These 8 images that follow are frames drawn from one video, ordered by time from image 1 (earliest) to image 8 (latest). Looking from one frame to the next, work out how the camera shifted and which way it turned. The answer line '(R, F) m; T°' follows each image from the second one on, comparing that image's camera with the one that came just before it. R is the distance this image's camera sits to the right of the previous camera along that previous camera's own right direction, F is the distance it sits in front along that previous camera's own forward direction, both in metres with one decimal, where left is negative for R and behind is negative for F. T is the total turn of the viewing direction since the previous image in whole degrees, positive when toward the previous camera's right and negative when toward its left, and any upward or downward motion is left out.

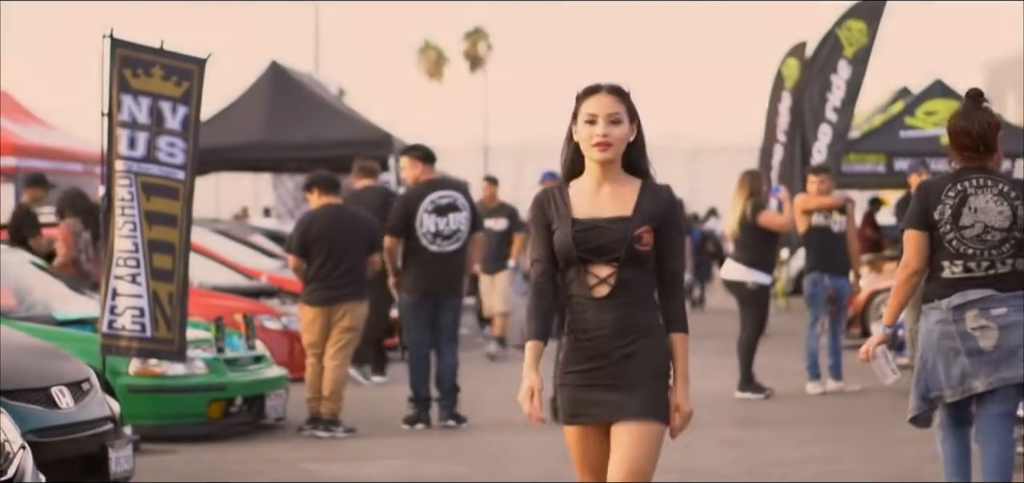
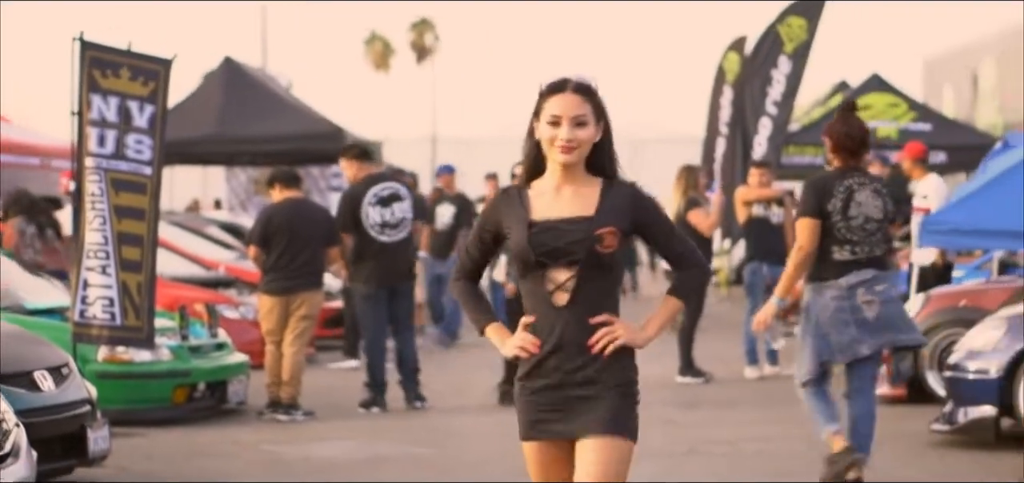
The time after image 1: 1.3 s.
(+0.3, -0.5) m; 0°
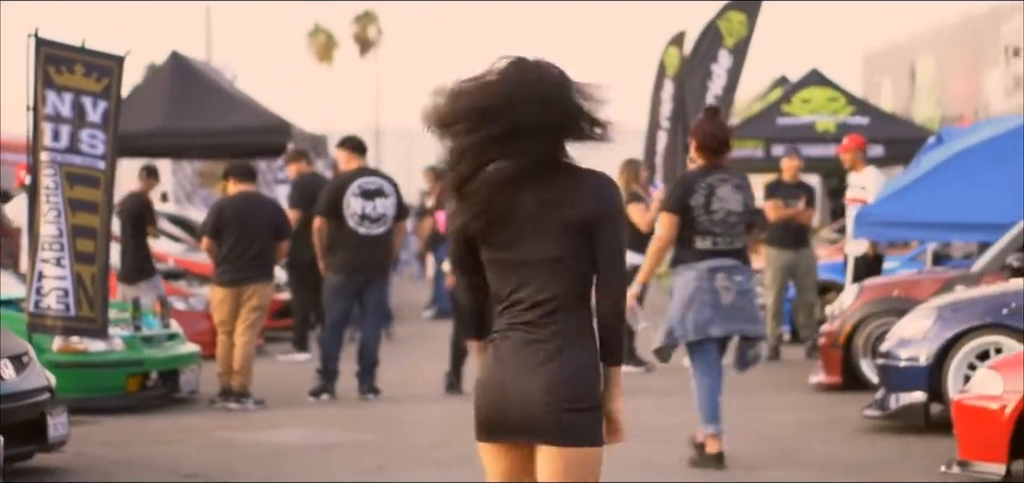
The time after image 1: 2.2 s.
(0.0, -0.3) m; +2°
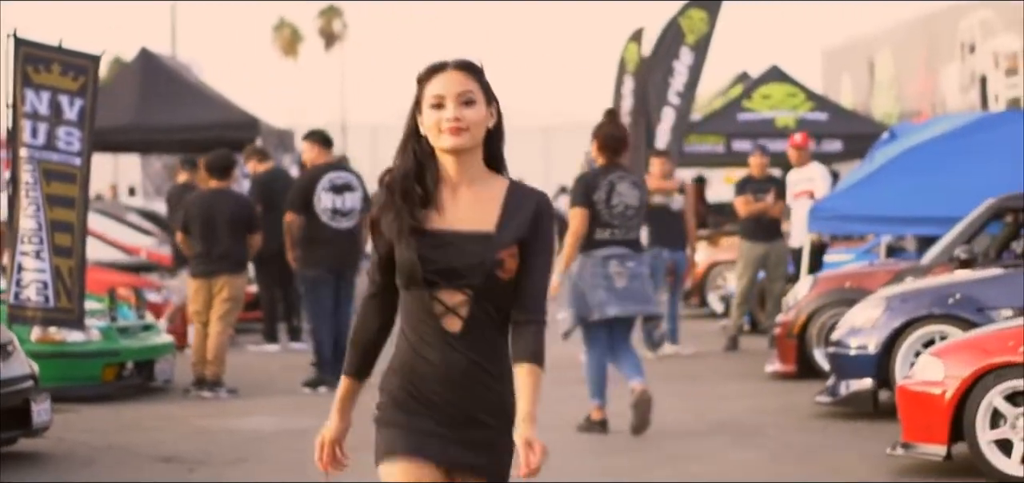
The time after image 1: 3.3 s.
(0.0, -0.4) m; +1°
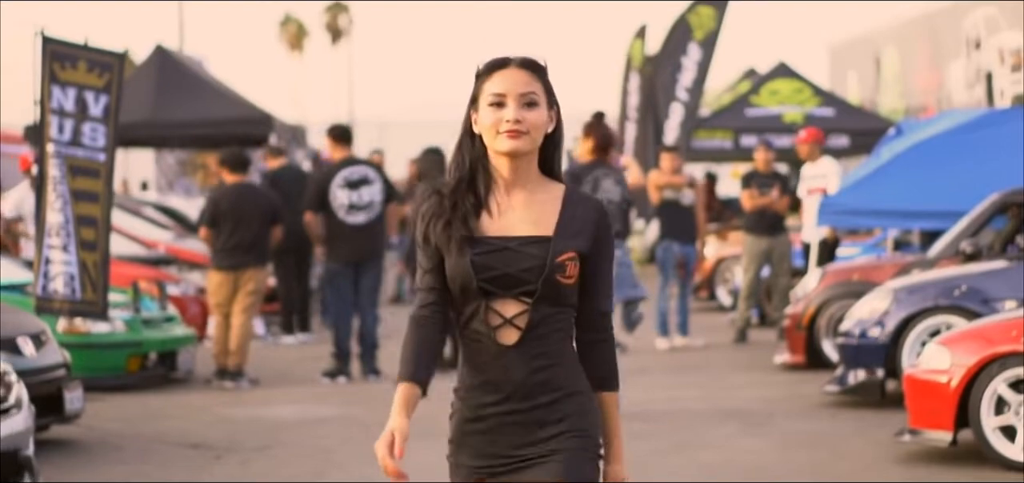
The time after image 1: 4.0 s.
(-0.1, -0.3) m; 0°
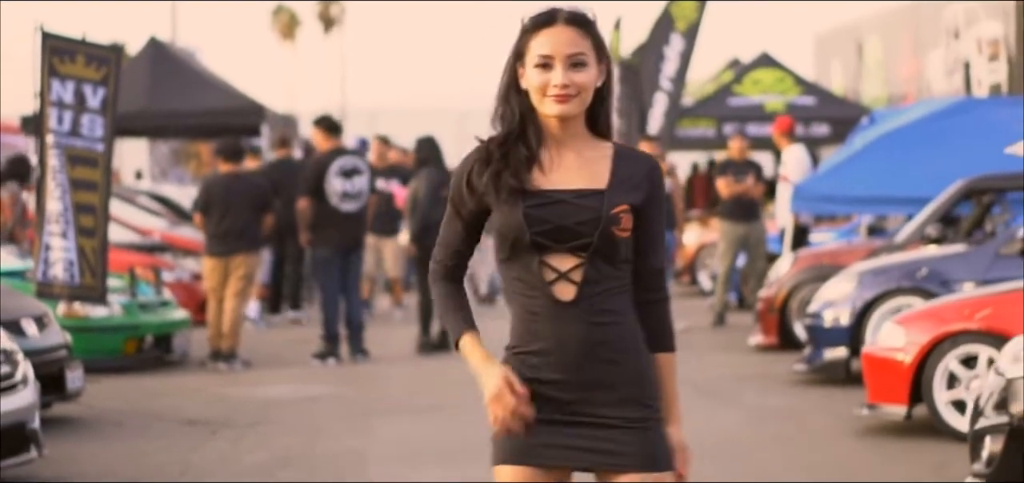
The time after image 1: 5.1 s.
(+0.1, -0.5) m; 0°
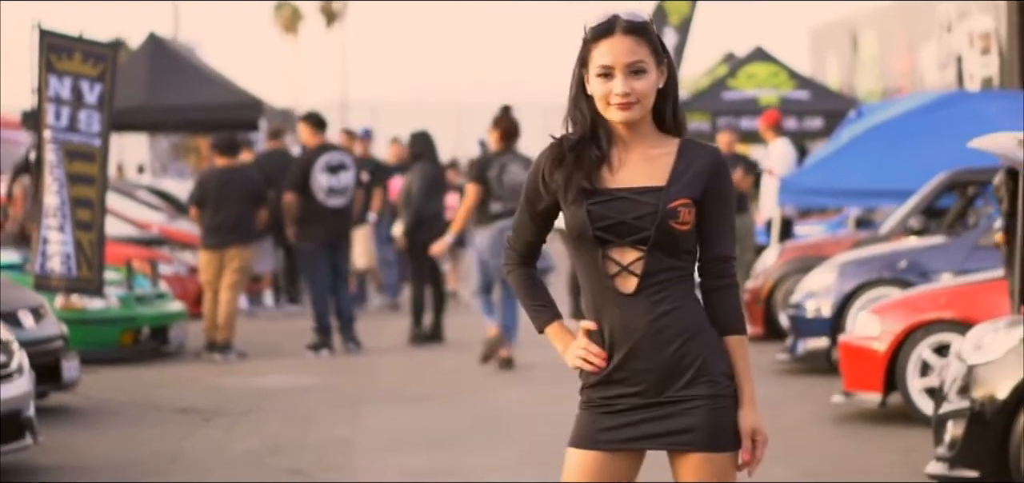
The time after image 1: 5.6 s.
(+0.1, -0.2) m; 0°
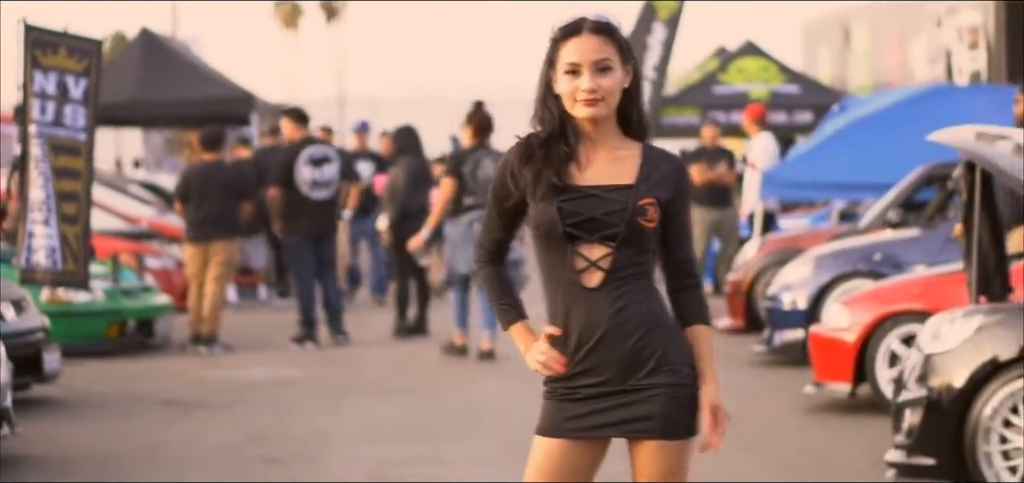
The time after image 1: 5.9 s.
(+0.1, -0.1) m; 0°
